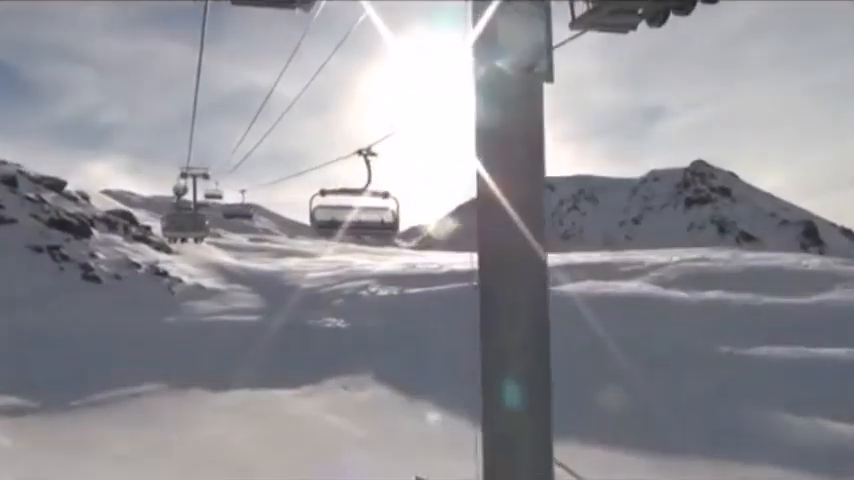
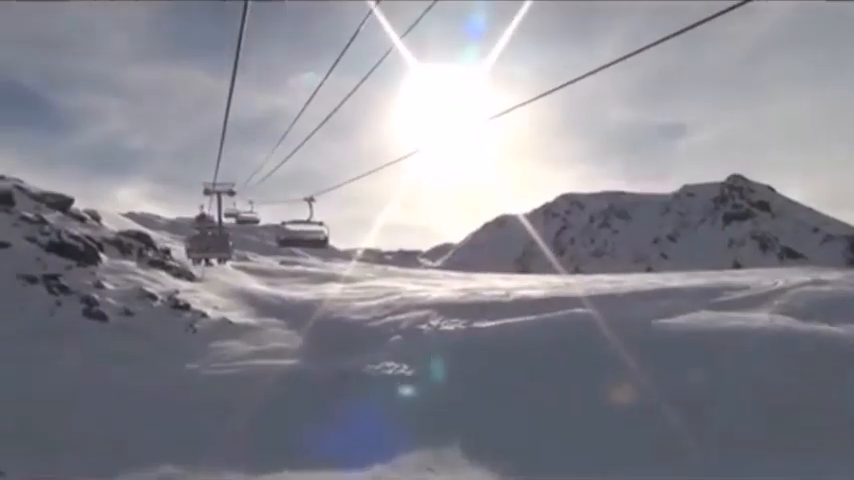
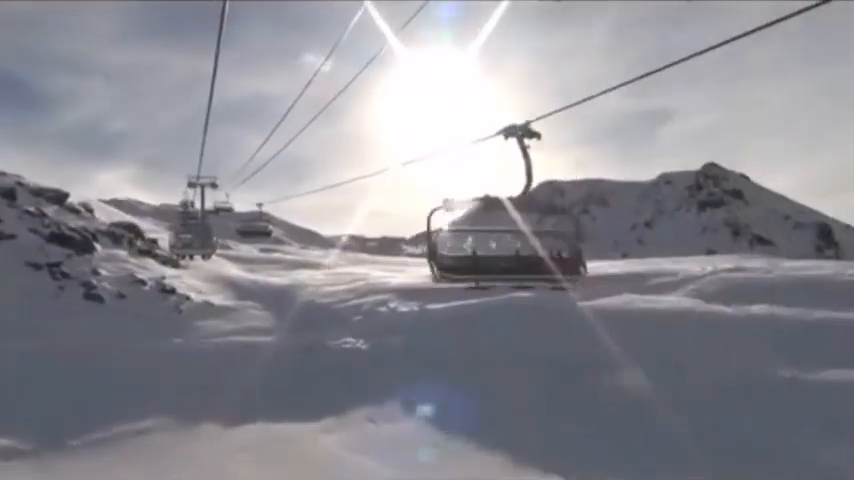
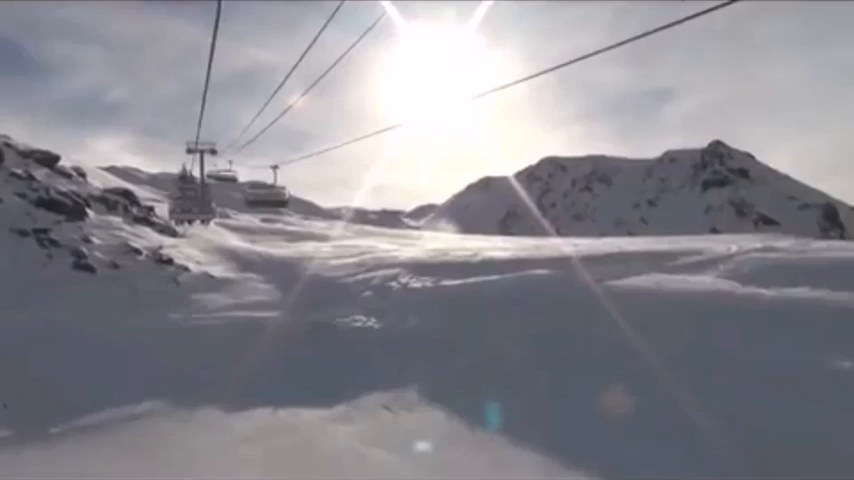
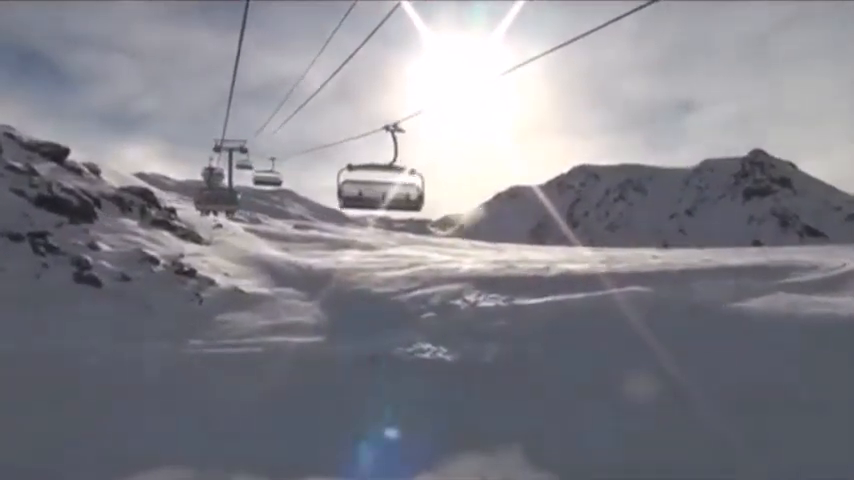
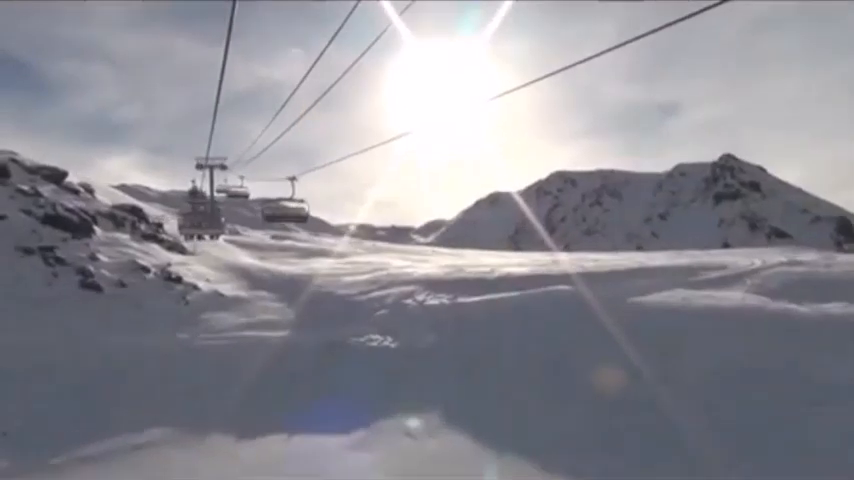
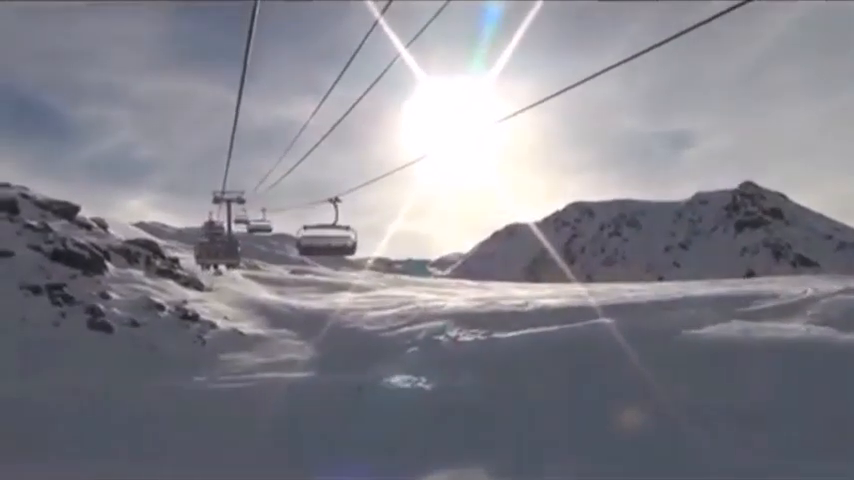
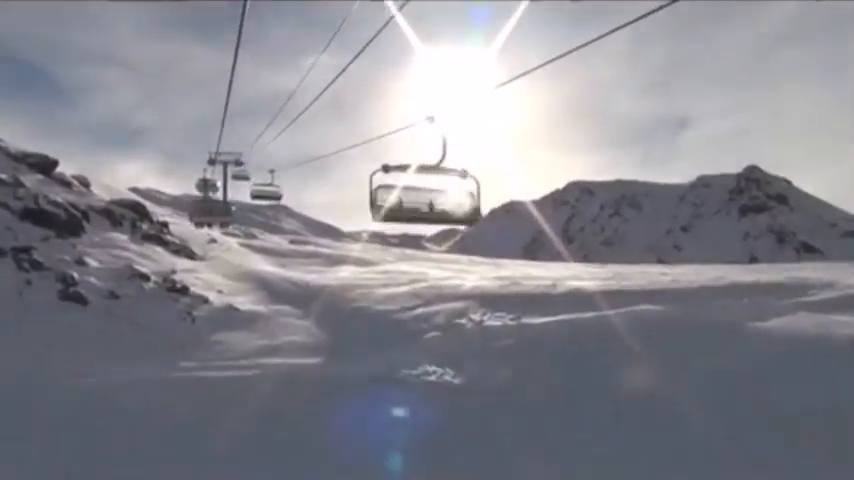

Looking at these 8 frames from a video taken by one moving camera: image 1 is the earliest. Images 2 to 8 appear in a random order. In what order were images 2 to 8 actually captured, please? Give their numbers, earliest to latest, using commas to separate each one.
3, 4, 6, 2, 7, 5, 8
